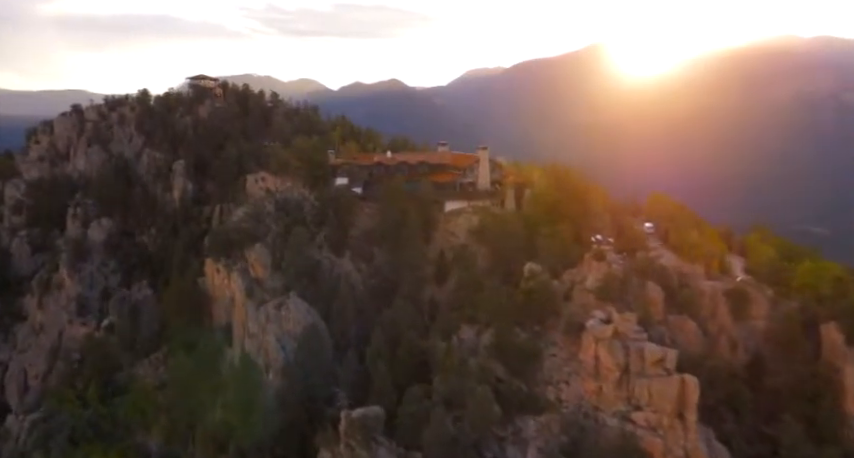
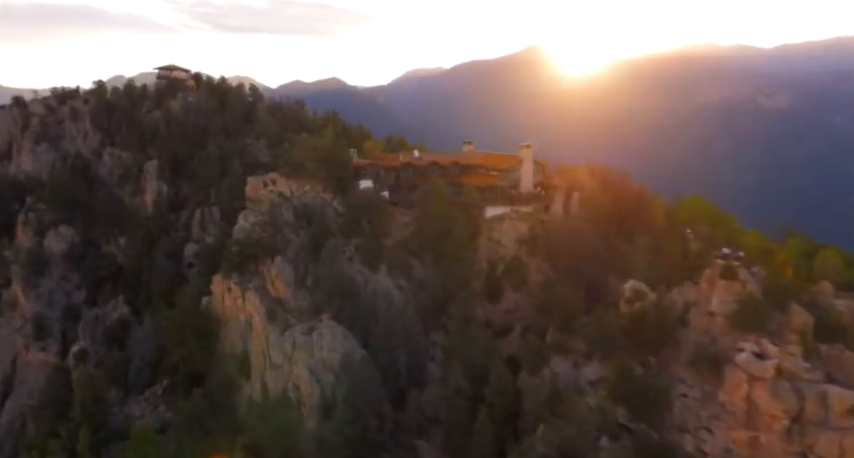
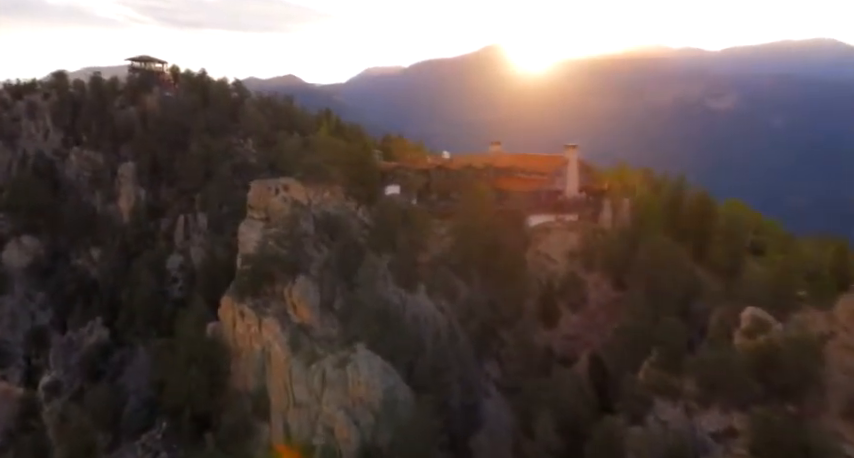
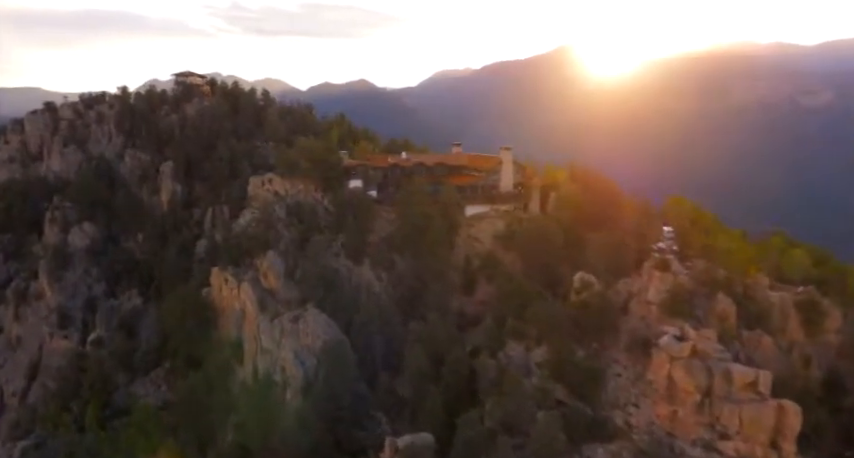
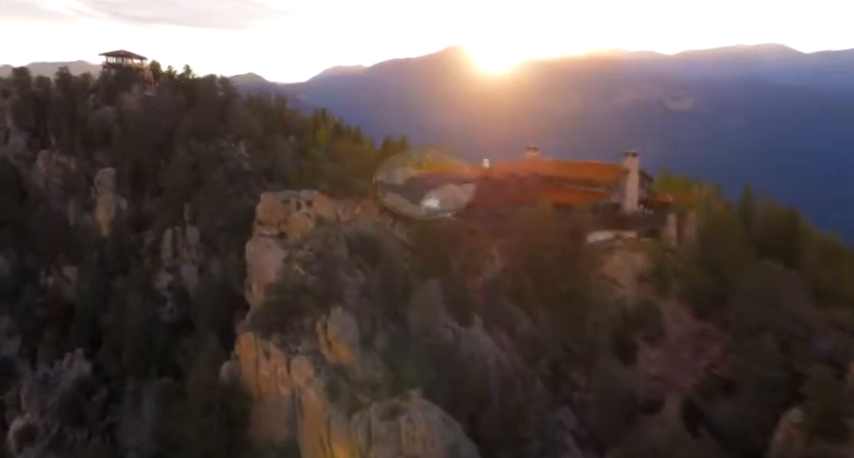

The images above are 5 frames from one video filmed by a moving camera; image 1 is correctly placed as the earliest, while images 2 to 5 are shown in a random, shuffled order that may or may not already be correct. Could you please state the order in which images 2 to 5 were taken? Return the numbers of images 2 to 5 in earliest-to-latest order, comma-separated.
4, 2, 3, 5
